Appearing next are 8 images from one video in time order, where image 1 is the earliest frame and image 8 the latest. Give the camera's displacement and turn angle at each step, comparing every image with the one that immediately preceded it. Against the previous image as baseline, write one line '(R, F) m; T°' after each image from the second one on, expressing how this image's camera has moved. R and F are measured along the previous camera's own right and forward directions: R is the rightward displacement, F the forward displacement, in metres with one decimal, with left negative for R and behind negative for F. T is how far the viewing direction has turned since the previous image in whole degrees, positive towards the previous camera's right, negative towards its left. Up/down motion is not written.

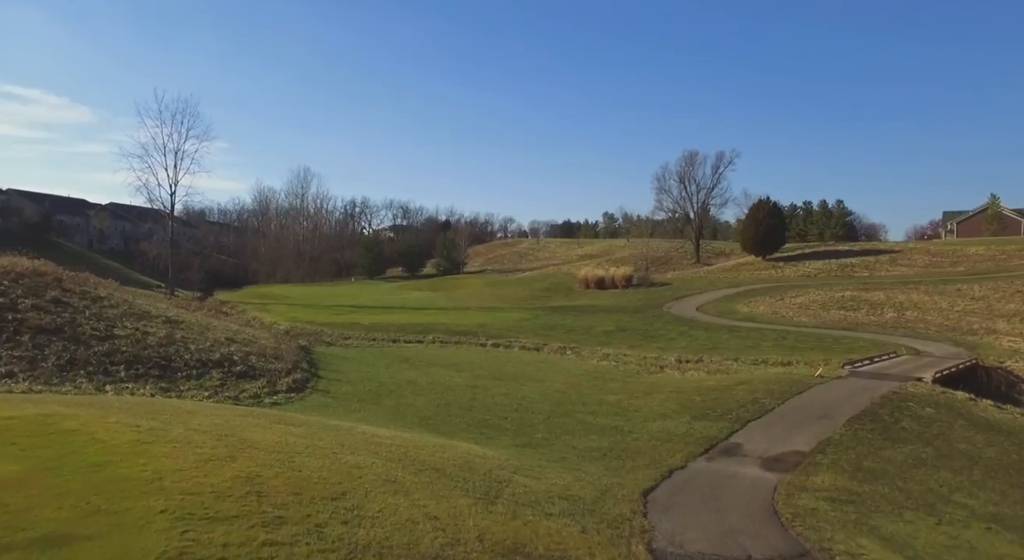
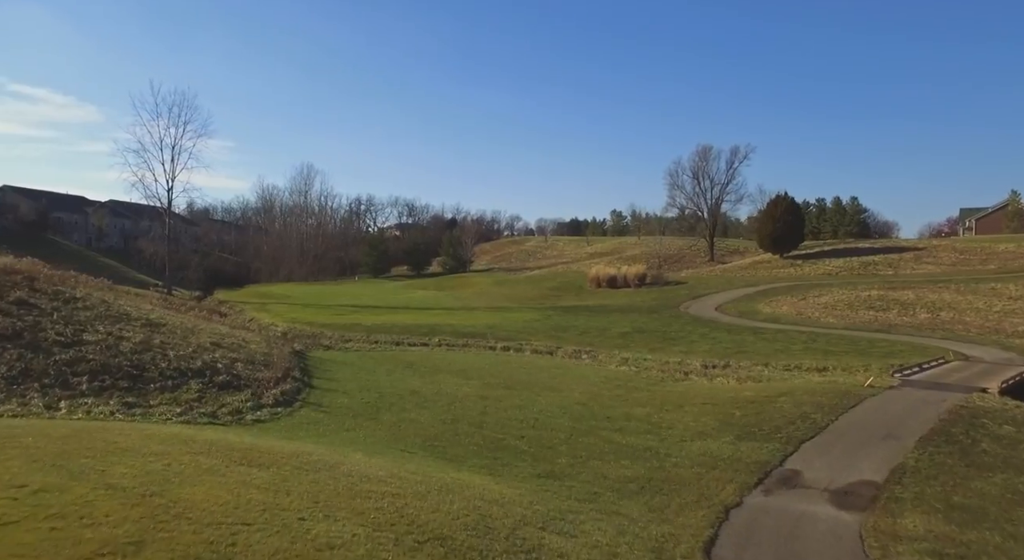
(-0.2, +1.6) m; 0°
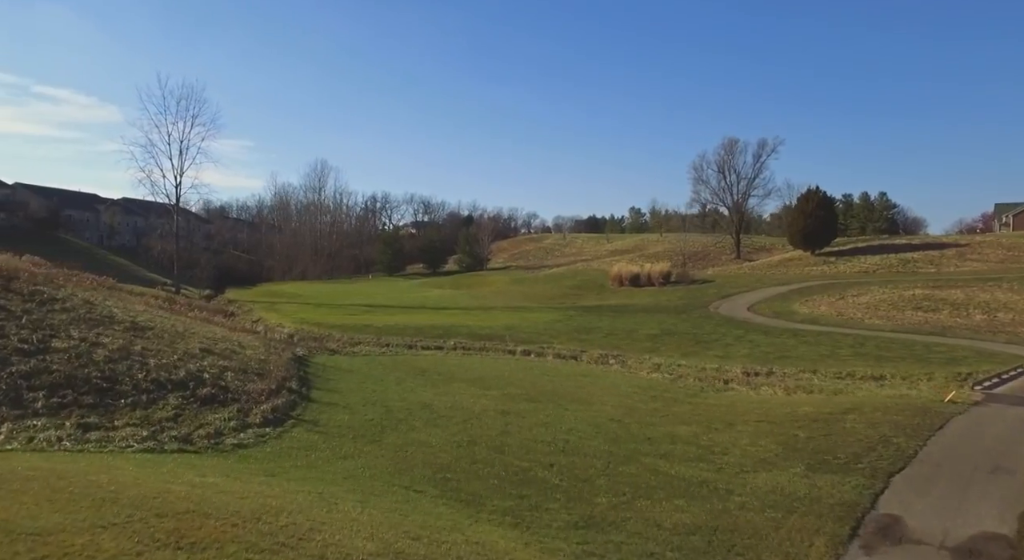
(-0.1, +1.8) m; -1°
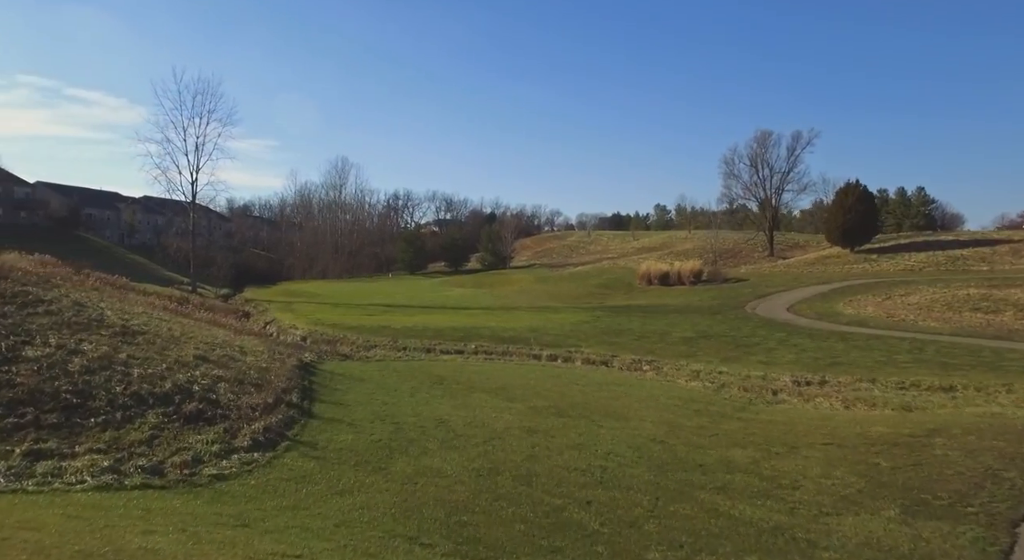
(-0.1, +1.6) m; -2°
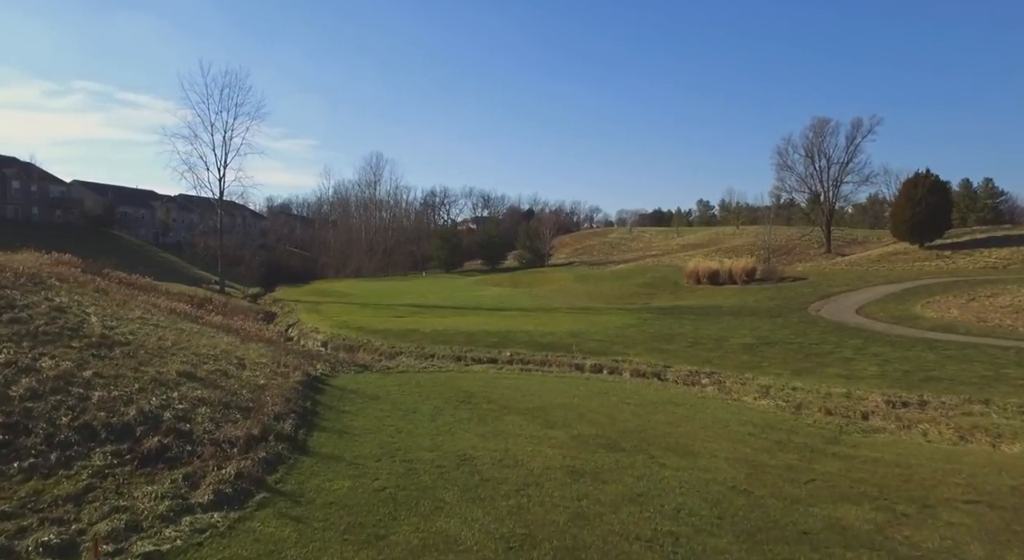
(0.0, +2.3) m; -3°
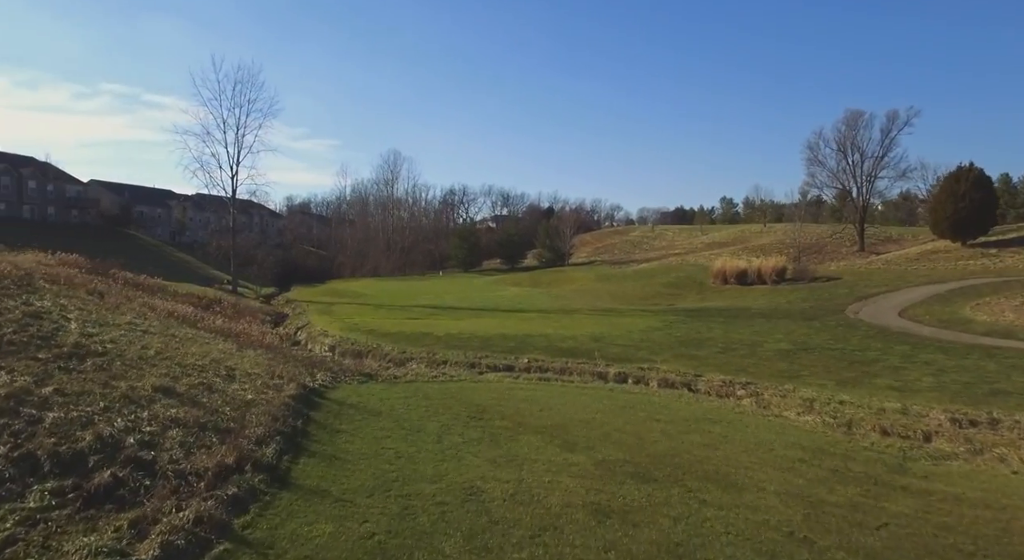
(+0.1, +1.4) m; -2°
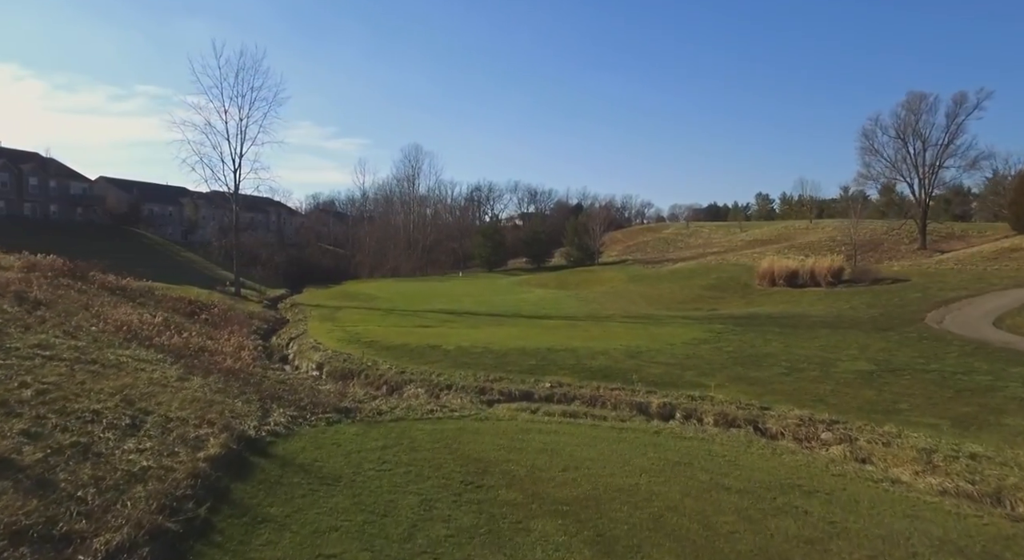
(+0.2, +3.5) m; -2°
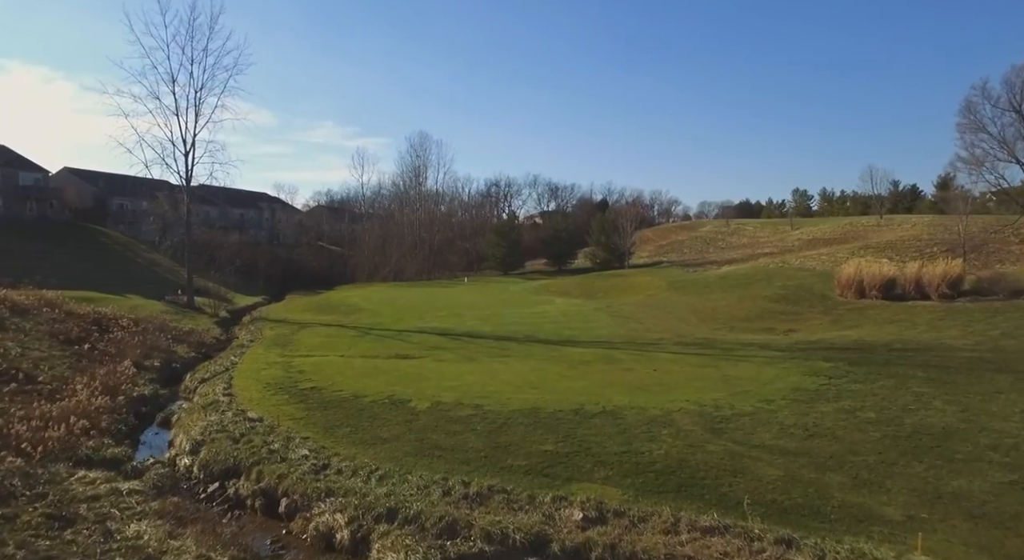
(+0.3, +7.7) m; -2°
